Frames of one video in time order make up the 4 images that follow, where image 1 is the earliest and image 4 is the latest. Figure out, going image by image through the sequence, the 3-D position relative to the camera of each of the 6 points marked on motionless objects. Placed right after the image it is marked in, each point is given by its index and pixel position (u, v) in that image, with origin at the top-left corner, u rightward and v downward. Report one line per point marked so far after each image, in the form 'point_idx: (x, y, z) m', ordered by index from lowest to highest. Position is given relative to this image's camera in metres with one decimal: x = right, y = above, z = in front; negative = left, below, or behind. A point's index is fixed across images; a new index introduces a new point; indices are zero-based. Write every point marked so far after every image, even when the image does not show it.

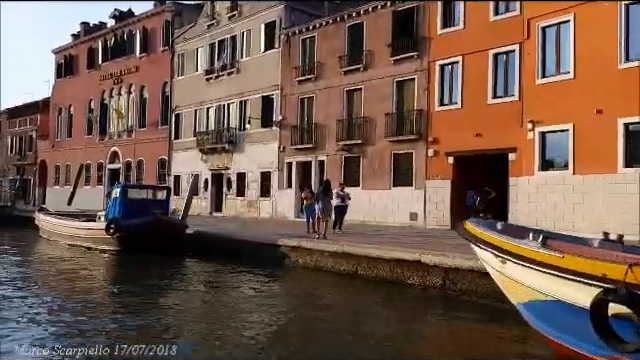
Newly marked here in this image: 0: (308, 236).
0: (-0.3, -1.7, +16.5) m
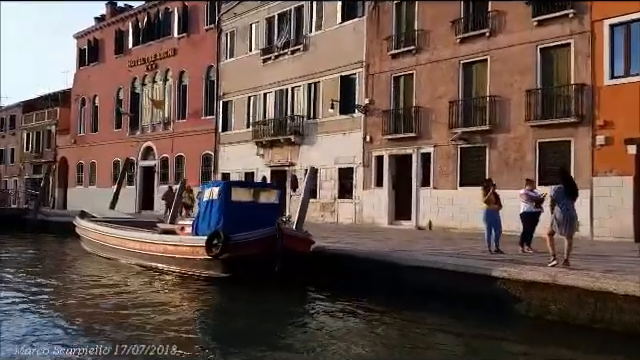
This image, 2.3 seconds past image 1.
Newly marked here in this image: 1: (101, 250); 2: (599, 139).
0: (+3.9, -1.6, +10.9) m
1: (-7.0, -2.2, +17.9) m
2: (+8.9, +1.3, +17.8) m
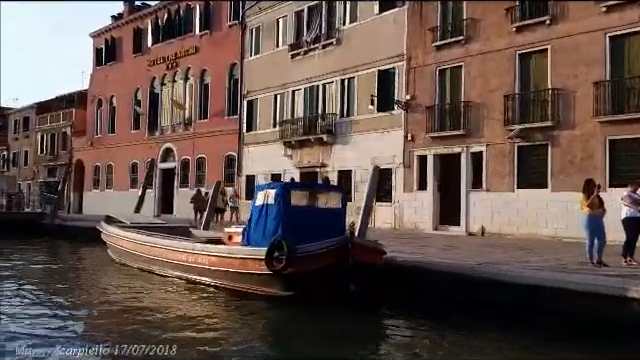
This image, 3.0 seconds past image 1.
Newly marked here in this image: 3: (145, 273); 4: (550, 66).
0: (+5.2, -1.5, +9.1) m
1: (-5.5, -2.3, +16.3) m
2: (+10.4, +1.3, +16.0) m
3: (-4.8, -2.5, +15.1) m
4: (+7.9, +3.9, +19.0) m
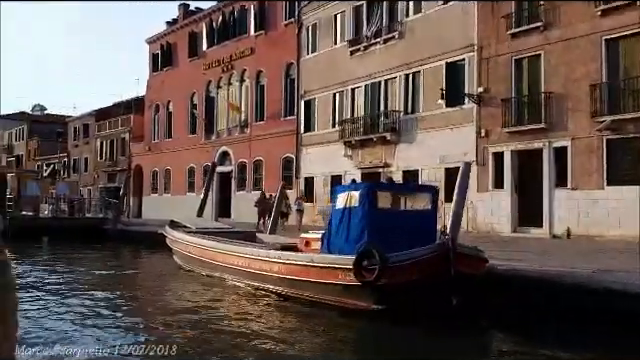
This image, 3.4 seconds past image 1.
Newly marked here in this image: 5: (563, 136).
0: (+6.6, -1.4, +7.4) m
1: (-3.5, -2.4, +15.5) m
2: (+12.3, +1.5, +13.8) m
3: (-2.8, -2.6, +14.3) m
4: (+10.1, +4.1, +17.1) m
5: (+8.4, +1.5, +19.3) m
